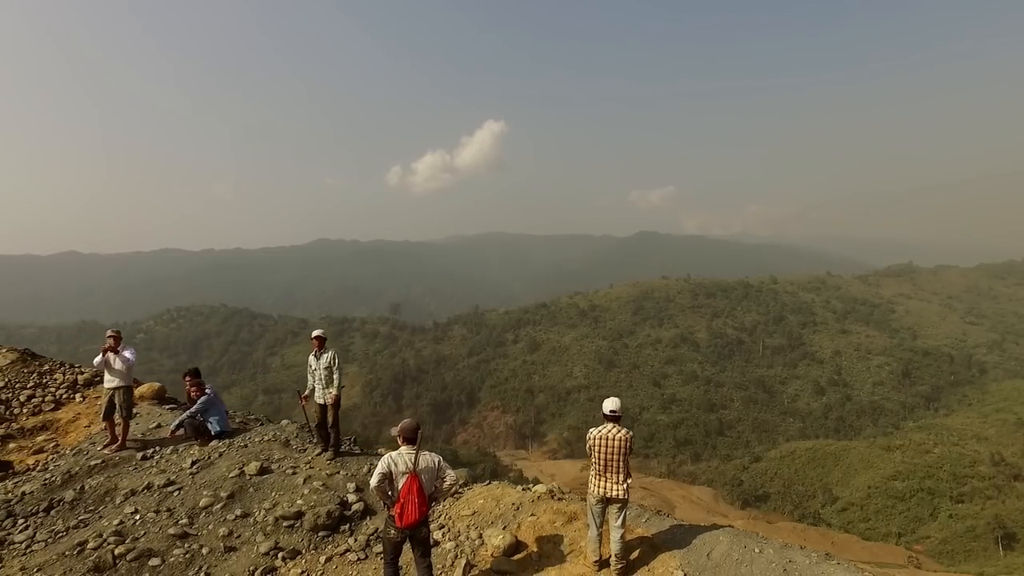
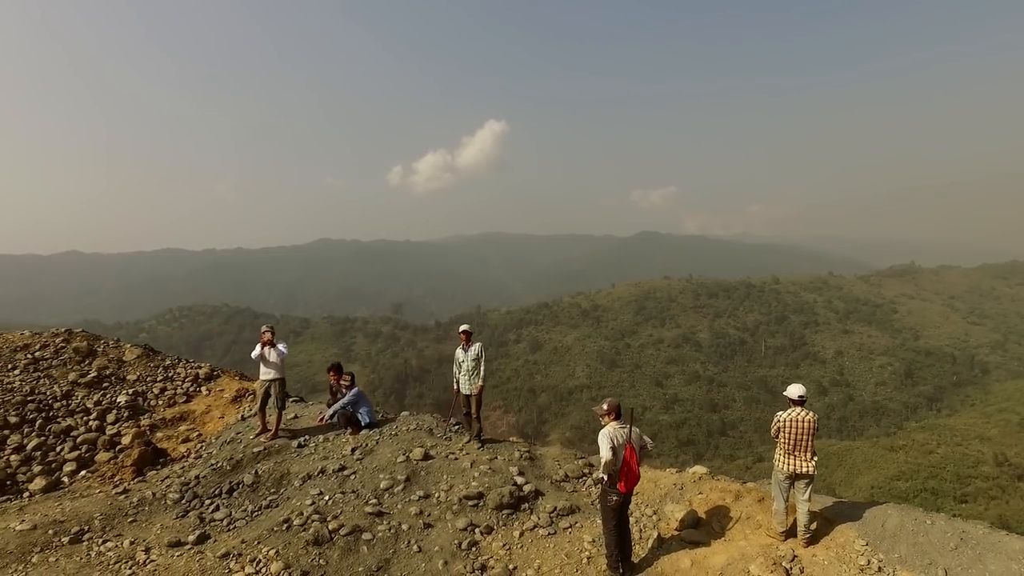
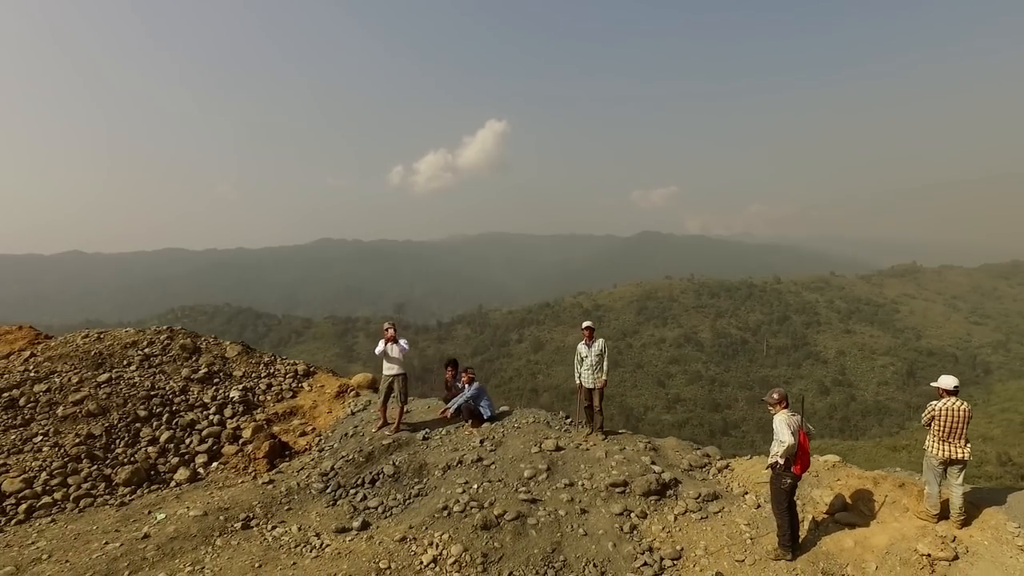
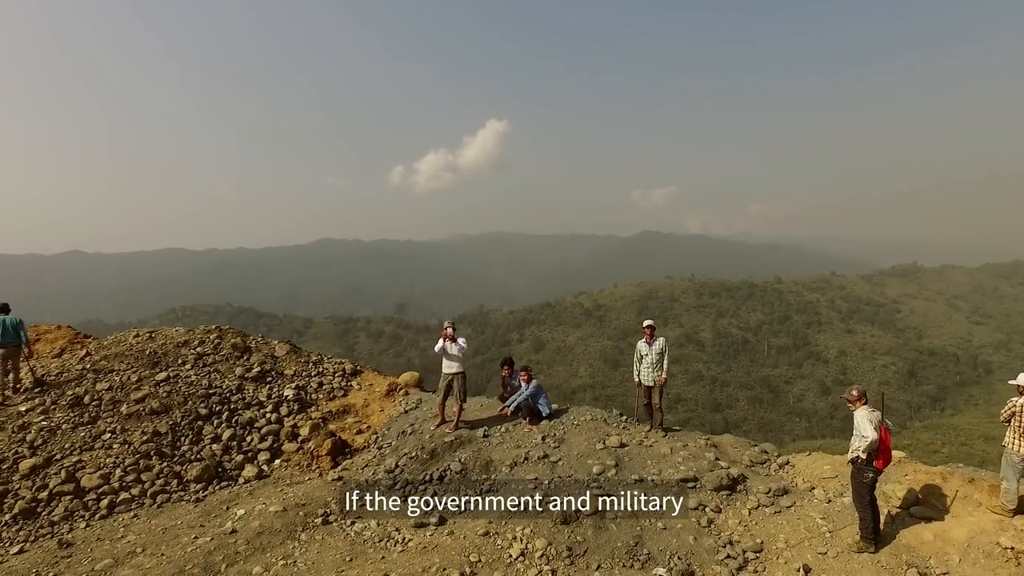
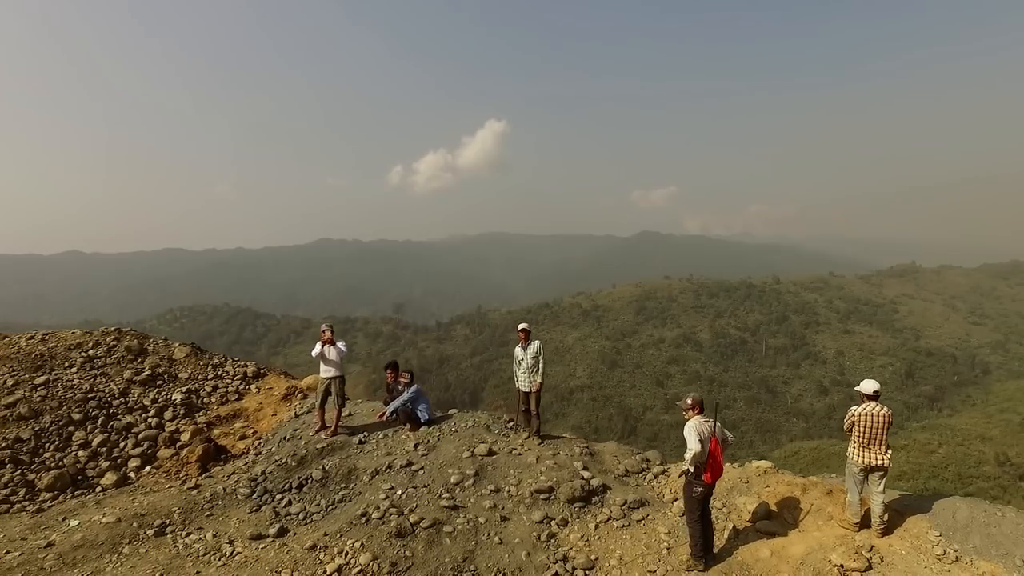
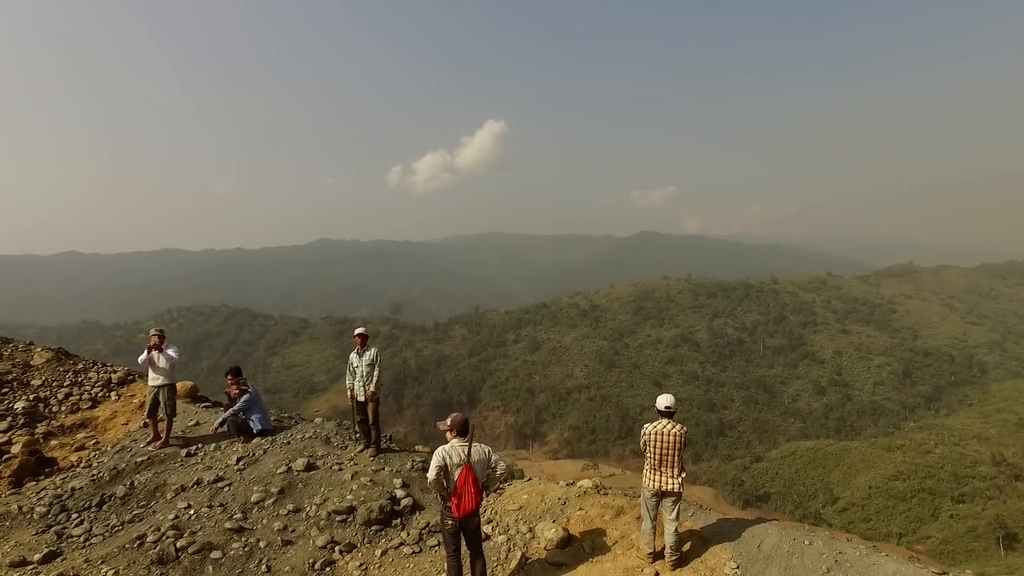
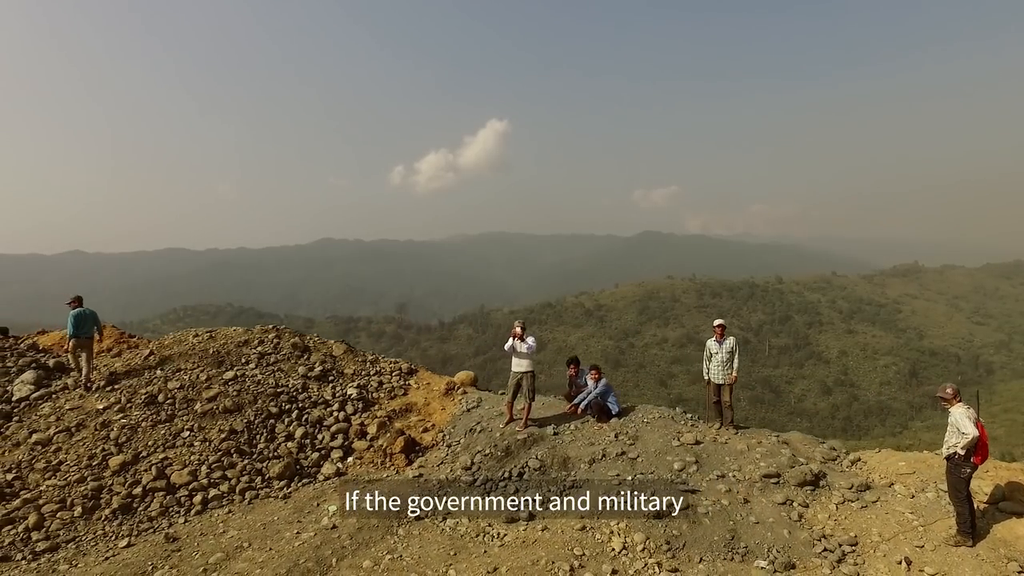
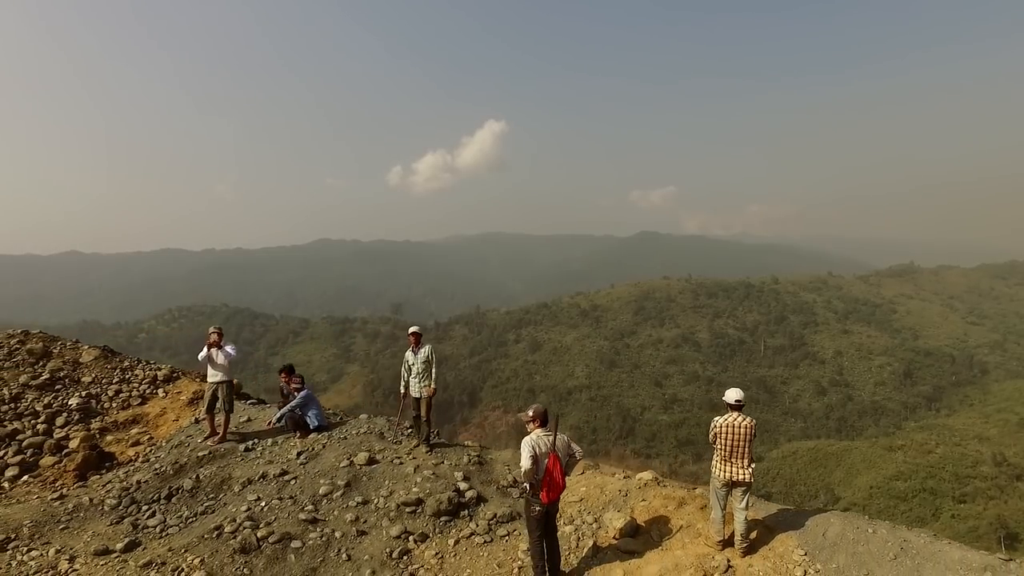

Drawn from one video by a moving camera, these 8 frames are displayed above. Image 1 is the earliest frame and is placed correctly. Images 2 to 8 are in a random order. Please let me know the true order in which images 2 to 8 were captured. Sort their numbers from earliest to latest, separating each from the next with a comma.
6, 8, 2, 5, 3, 4, 7
